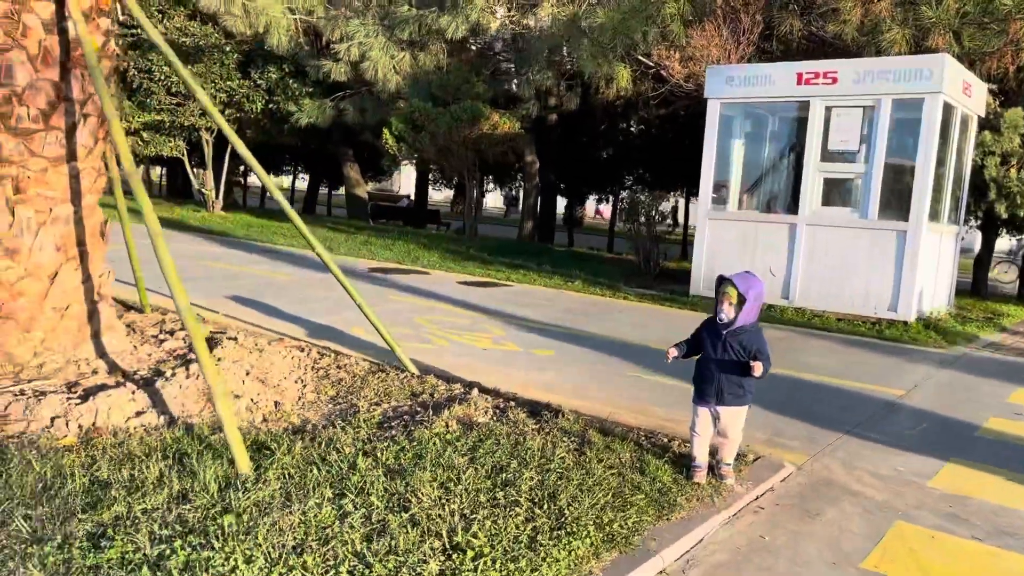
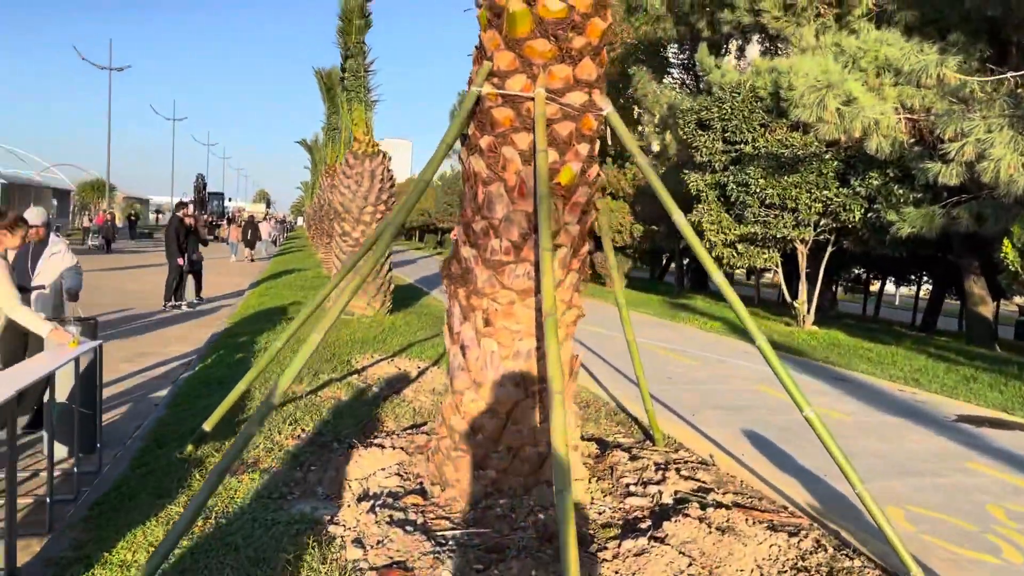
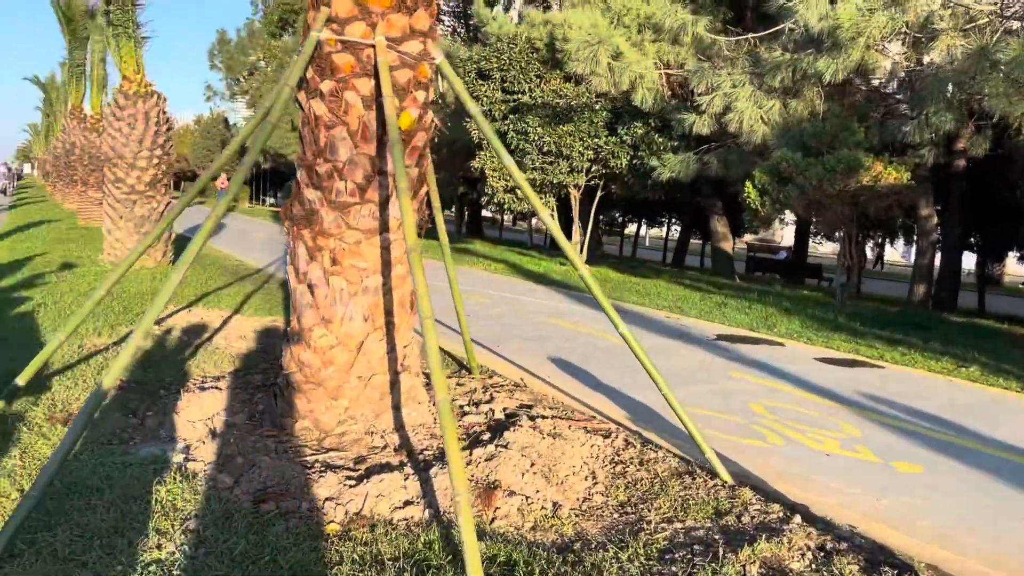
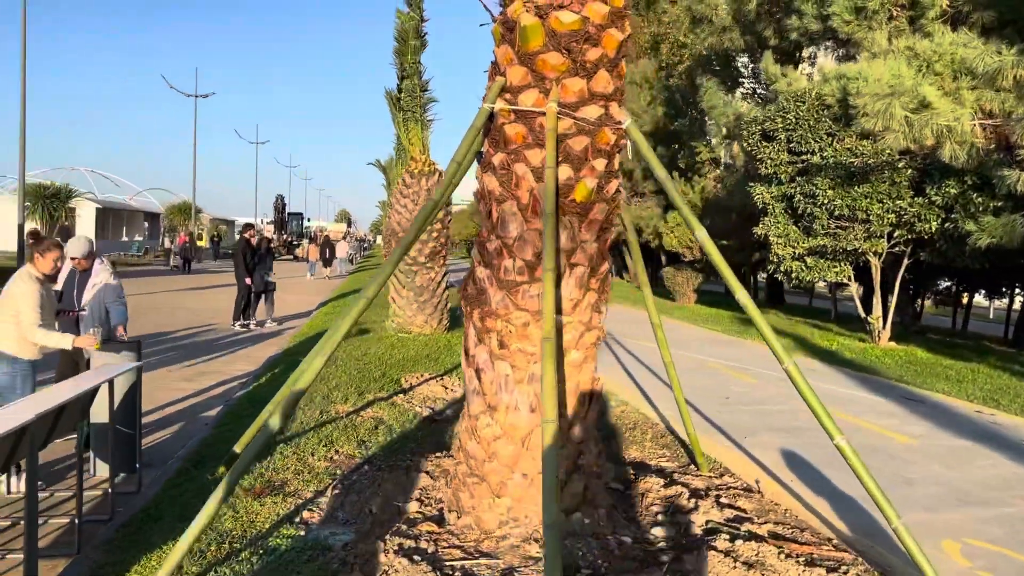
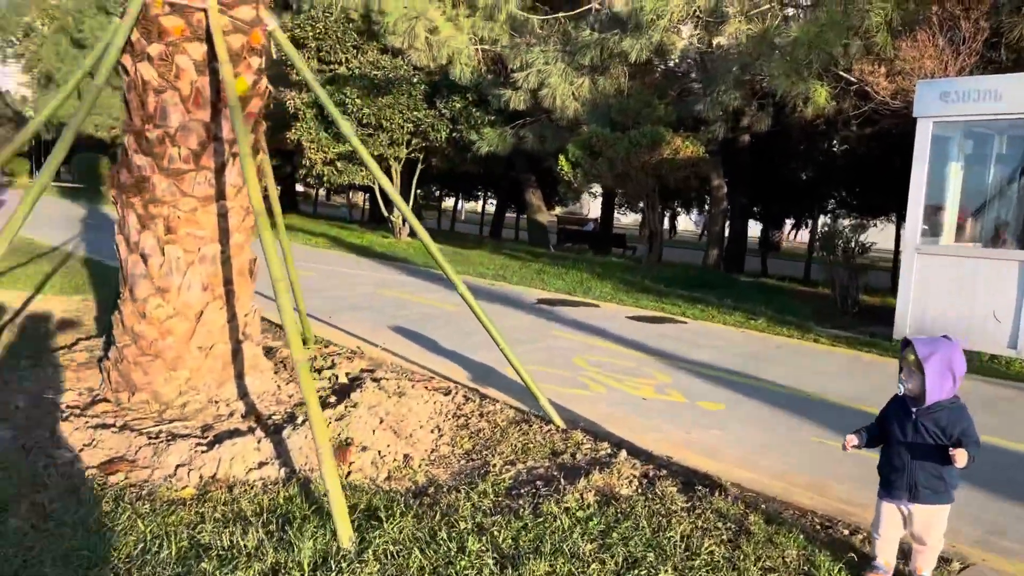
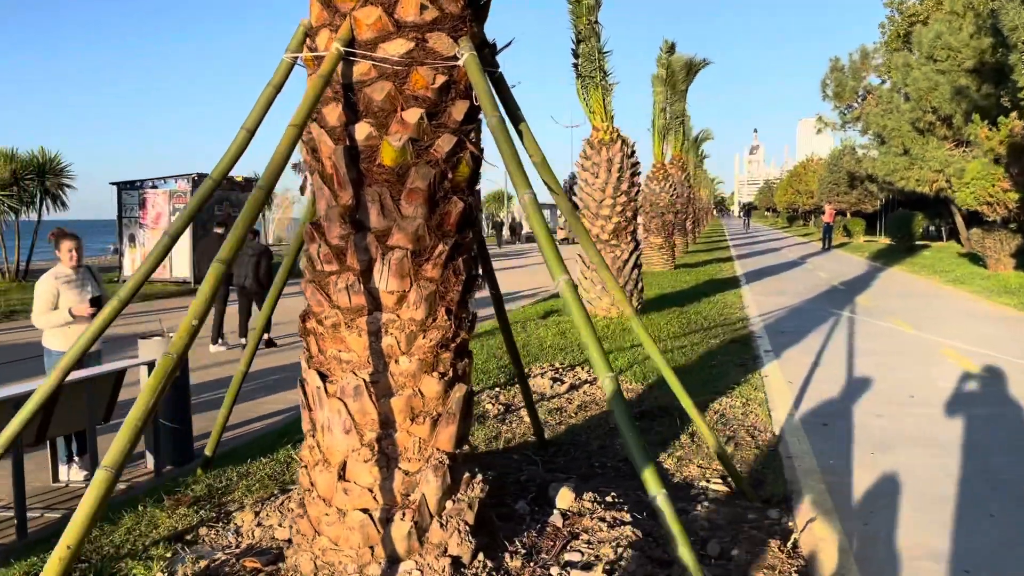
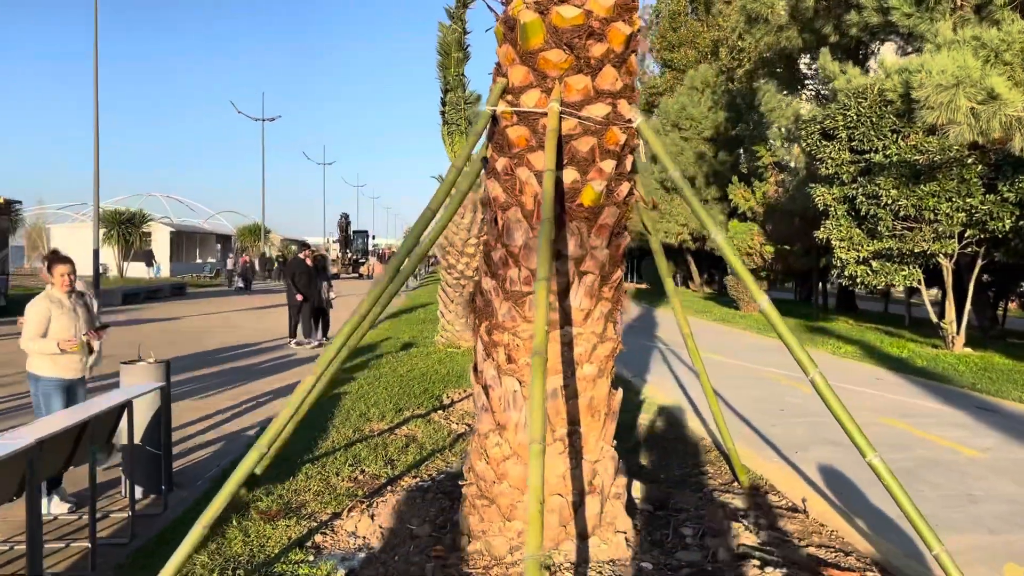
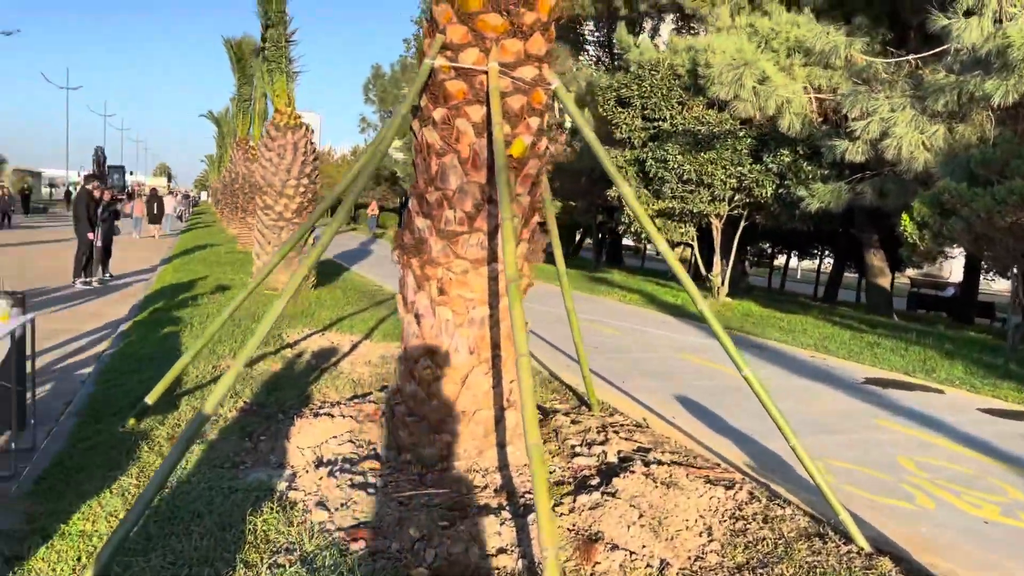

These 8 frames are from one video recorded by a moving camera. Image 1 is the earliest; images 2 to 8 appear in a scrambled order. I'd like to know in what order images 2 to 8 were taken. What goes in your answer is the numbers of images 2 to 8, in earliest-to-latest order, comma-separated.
5, 3, 8, 2, 4, 7, 6
